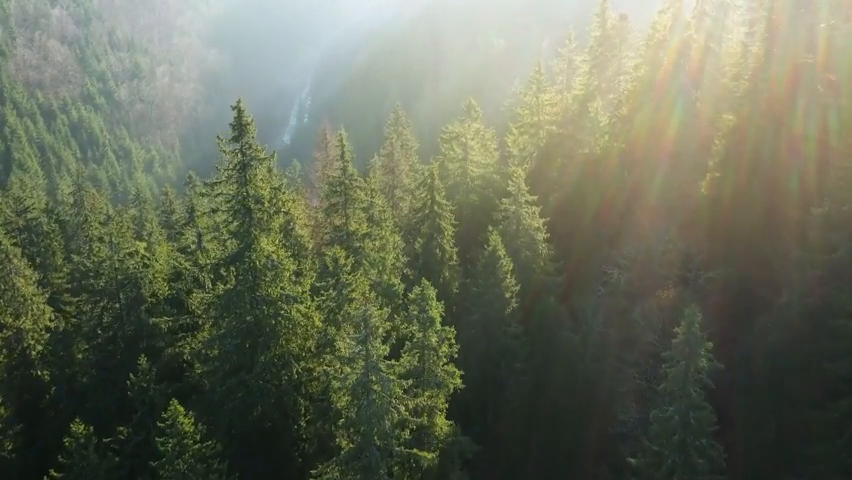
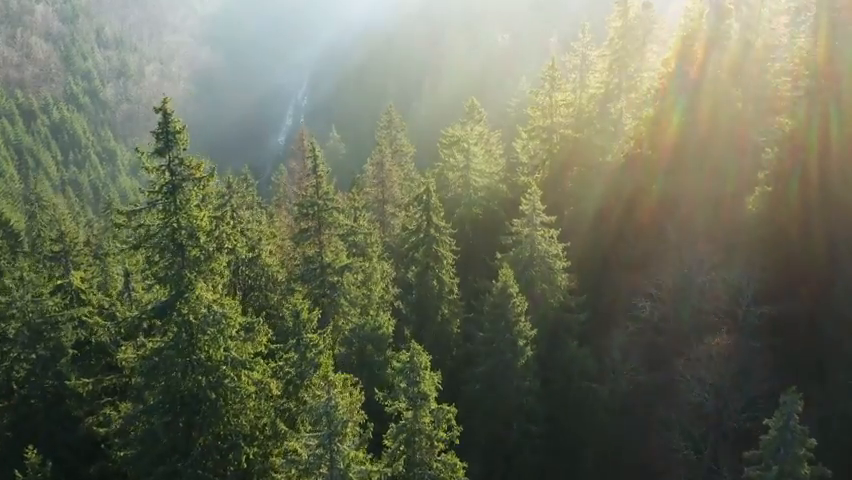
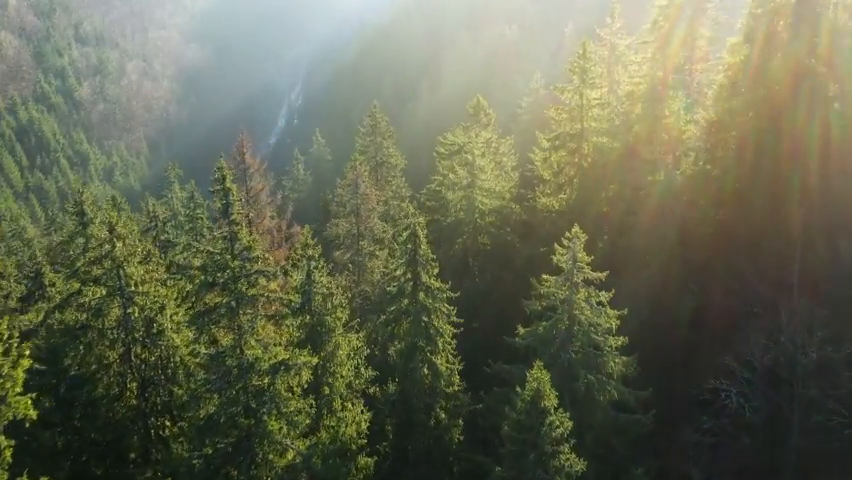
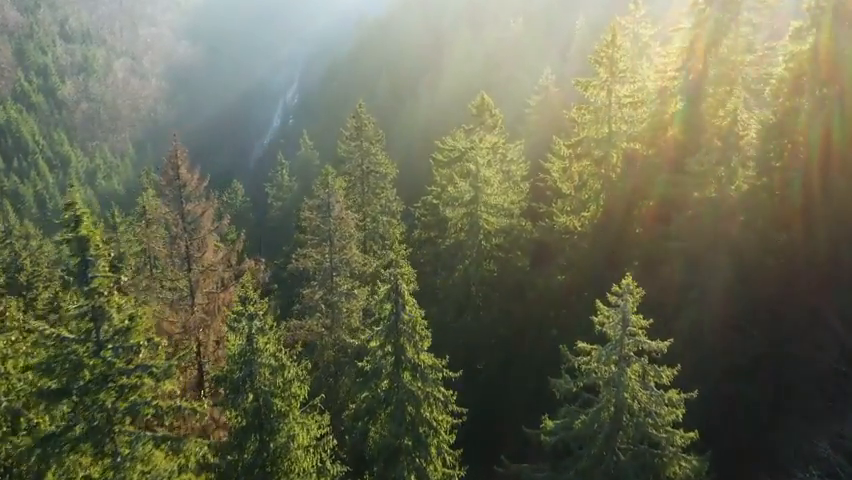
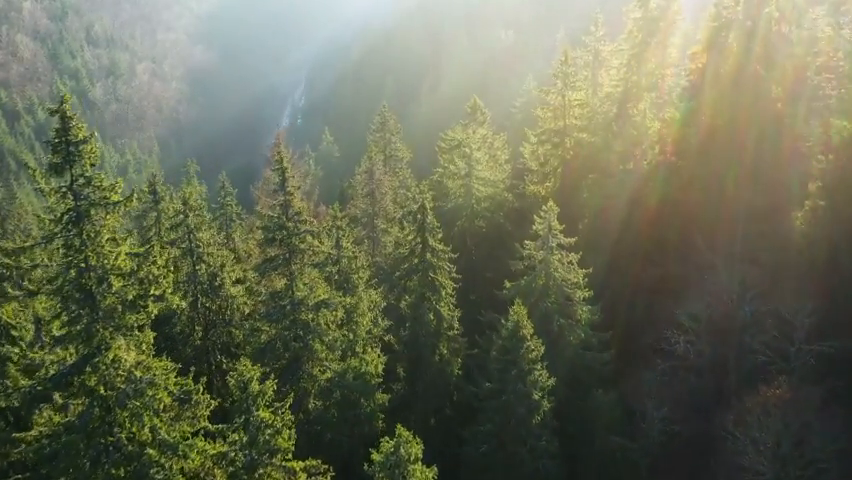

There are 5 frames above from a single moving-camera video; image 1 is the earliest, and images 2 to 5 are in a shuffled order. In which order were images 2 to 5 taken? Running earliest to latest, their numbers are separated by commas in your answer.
2, 5, 3, 4
